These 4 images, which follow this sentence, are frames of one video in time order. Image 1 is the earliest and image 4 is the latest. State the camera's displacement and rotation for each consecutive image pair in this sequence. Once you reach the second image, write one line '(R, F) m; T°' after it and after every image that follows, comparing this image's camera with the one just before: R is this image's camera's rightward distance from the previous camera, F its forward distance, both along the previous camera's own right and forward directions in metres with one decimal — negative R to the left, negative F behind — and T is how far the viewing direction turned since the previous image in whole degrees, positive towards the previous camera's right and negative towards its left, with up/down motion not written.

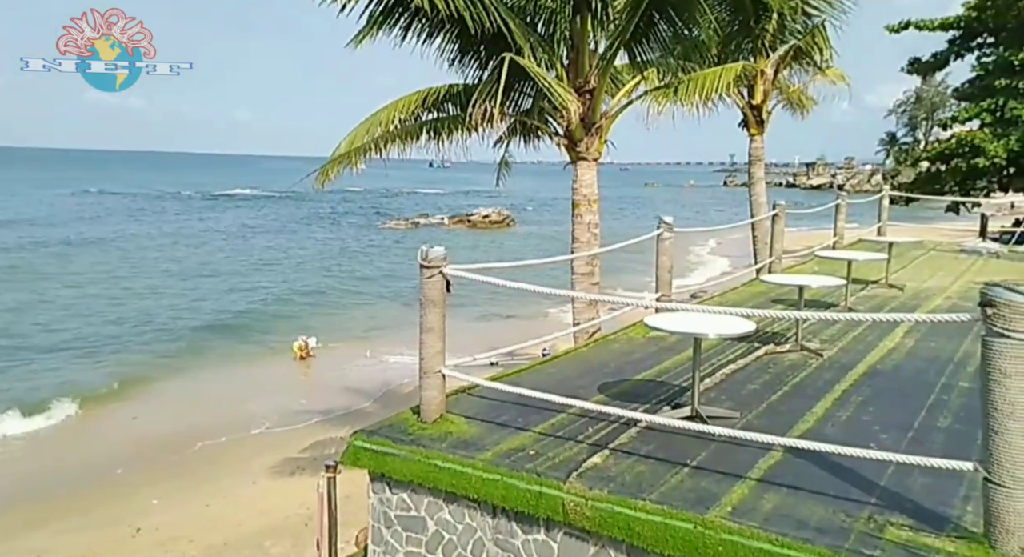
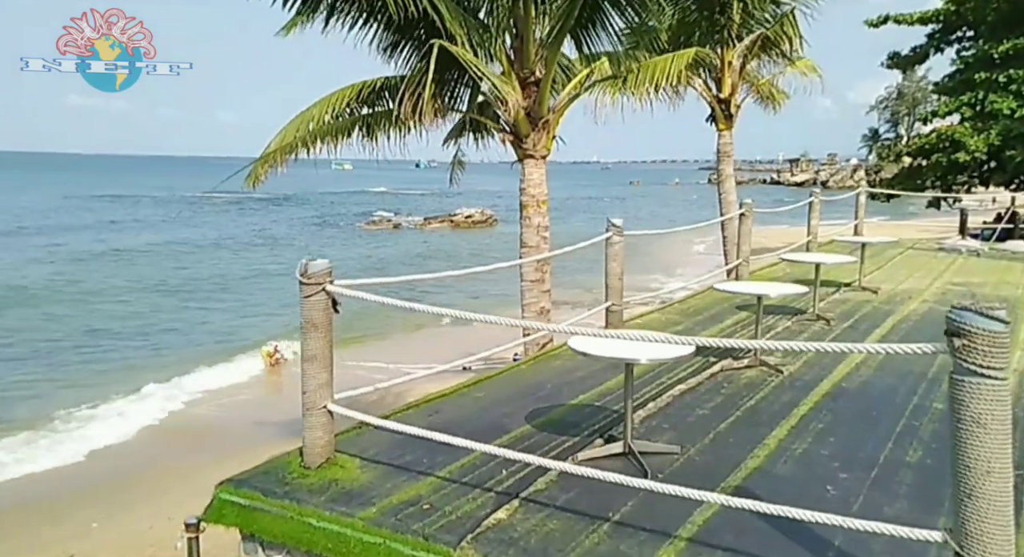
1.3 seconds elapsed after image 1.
(+0.4, +0.6) m; +1°
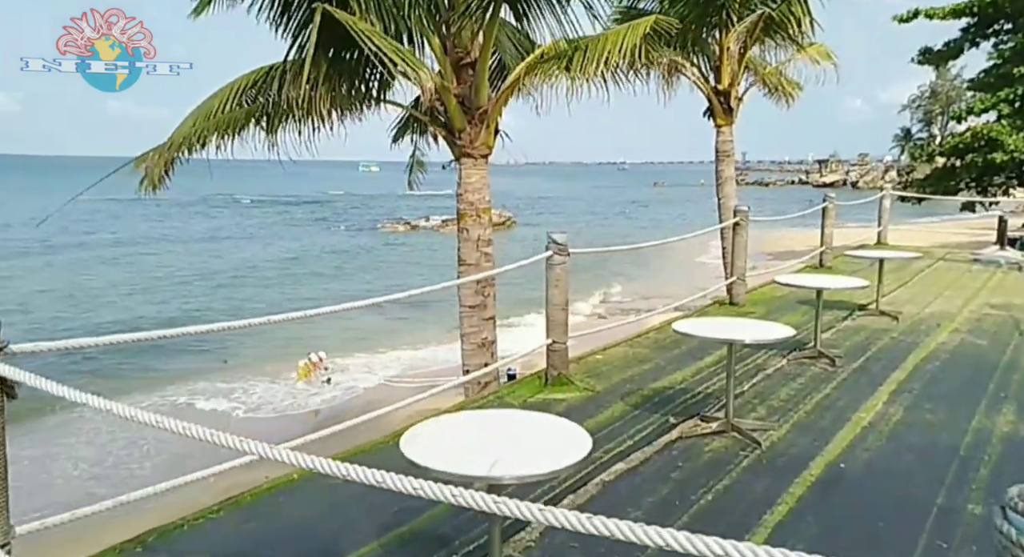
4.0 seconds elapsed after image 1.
(+0.7, +1.3) m; -2°
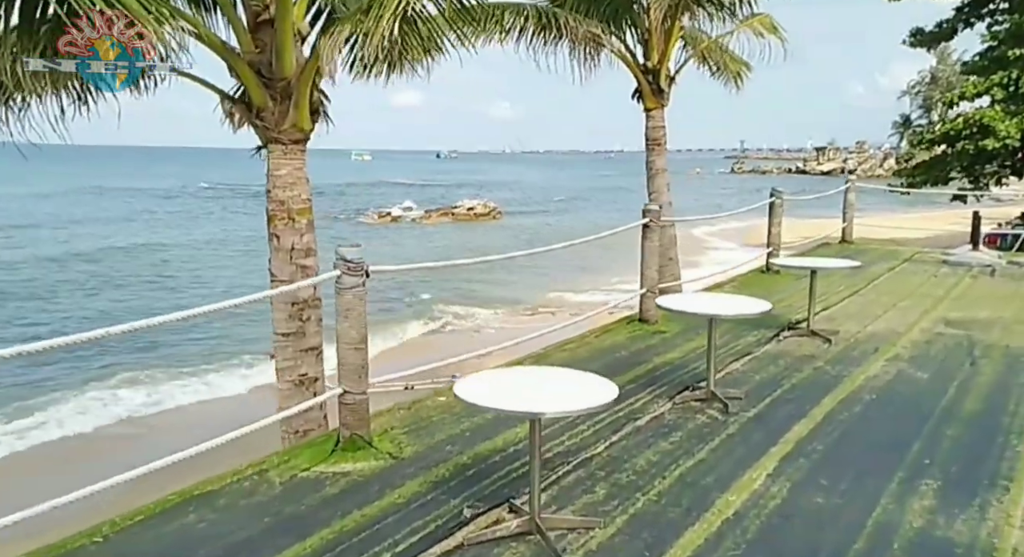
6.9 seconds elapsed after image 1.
(+1.1, +1.2) m; 0°
